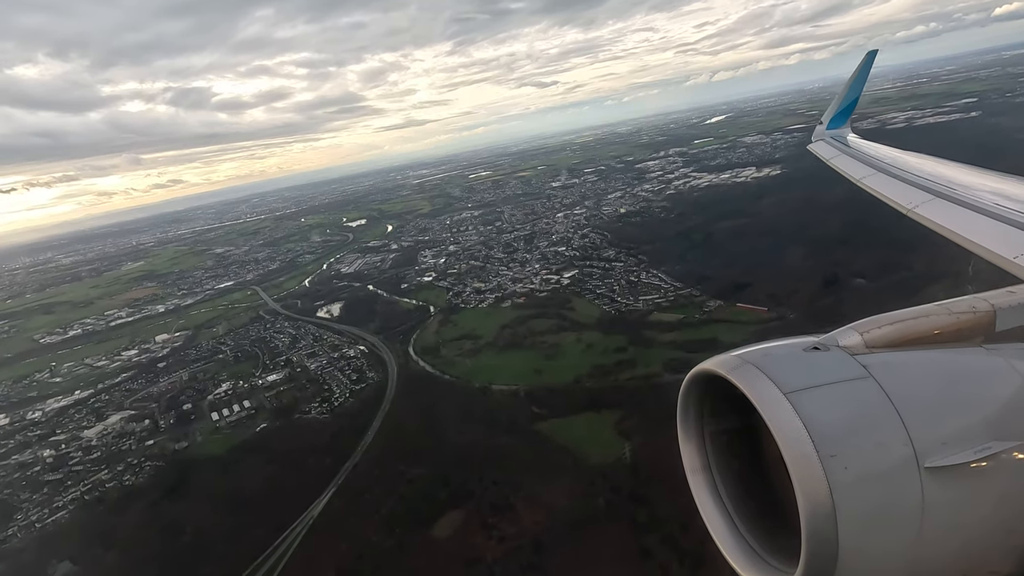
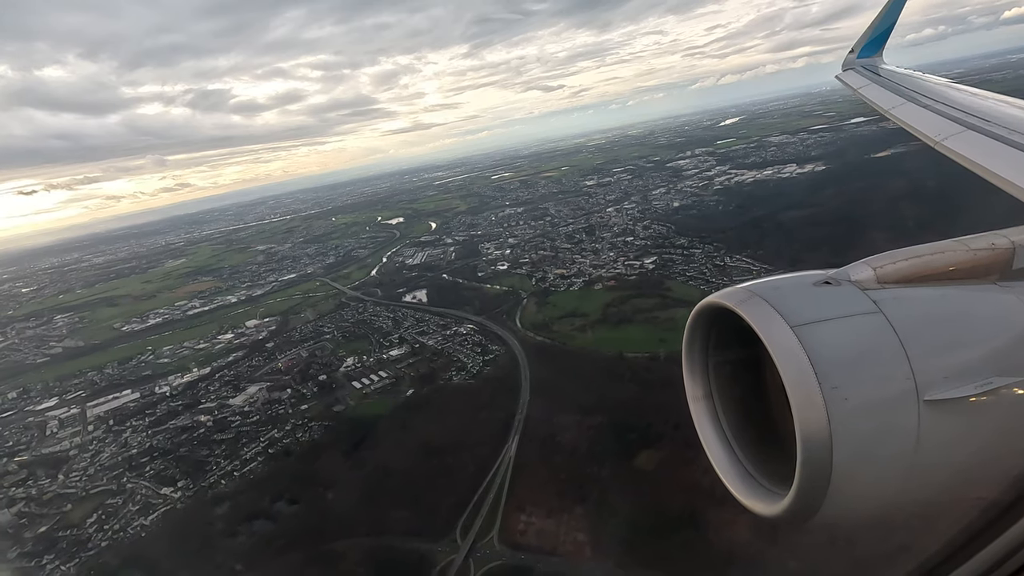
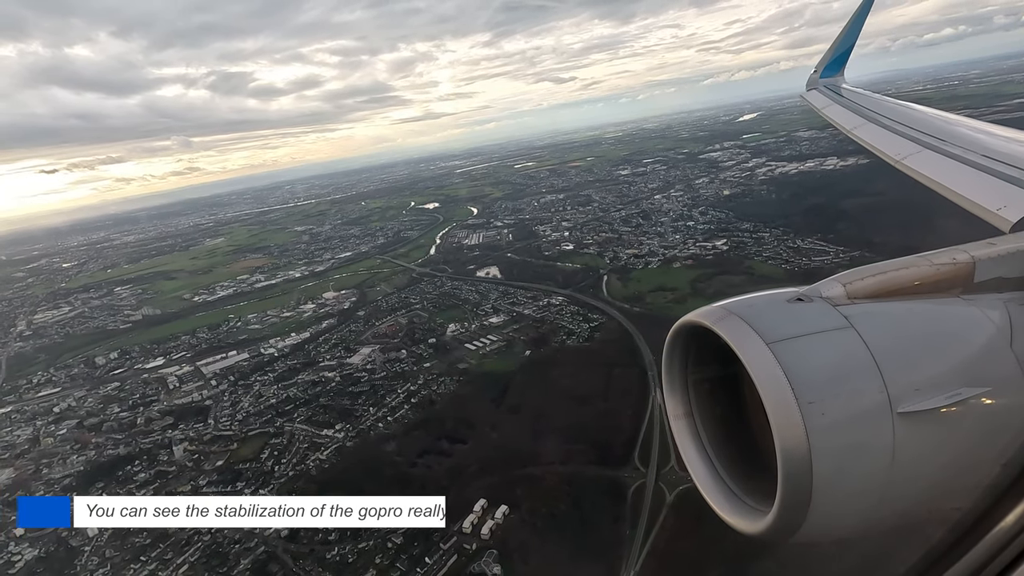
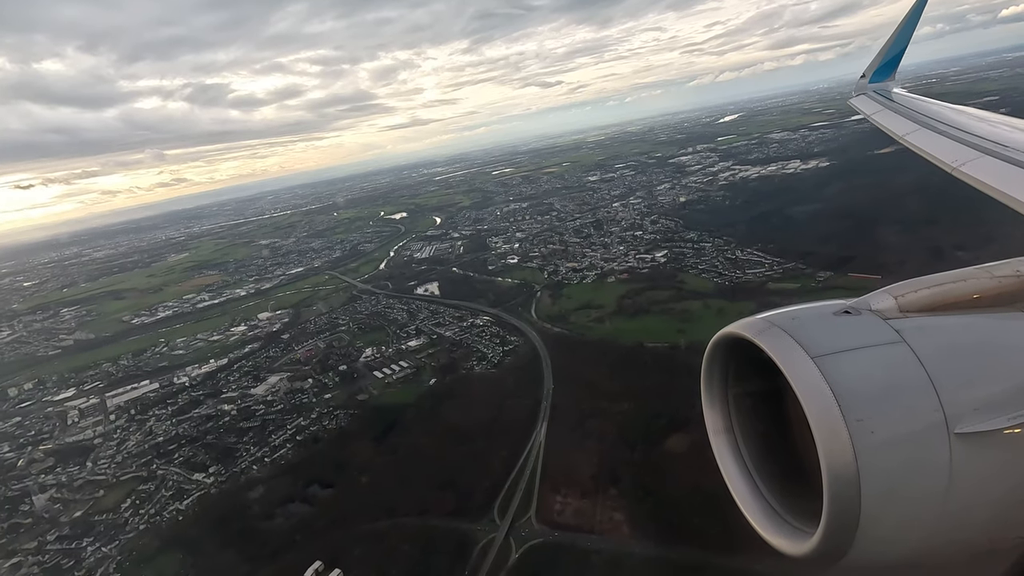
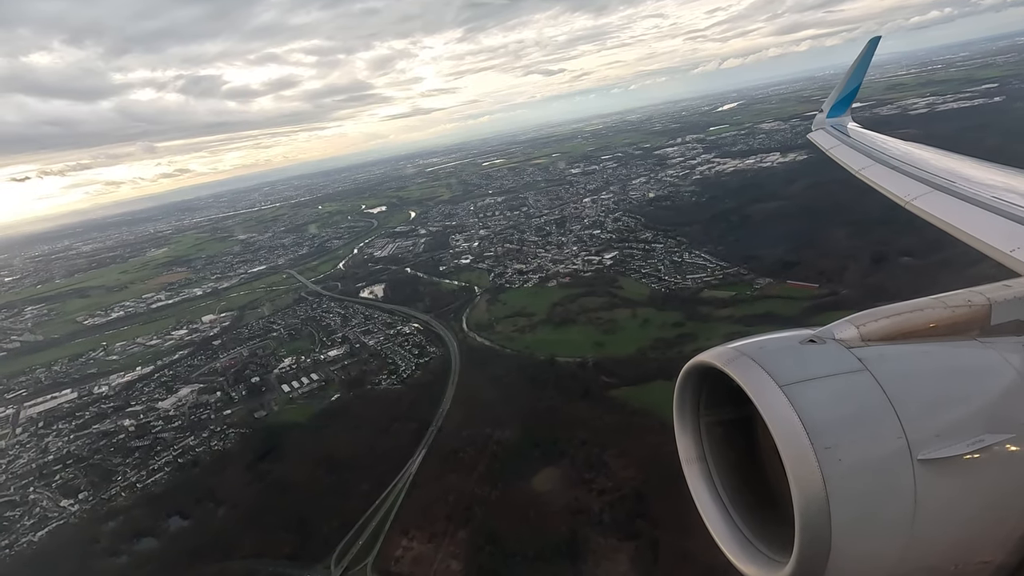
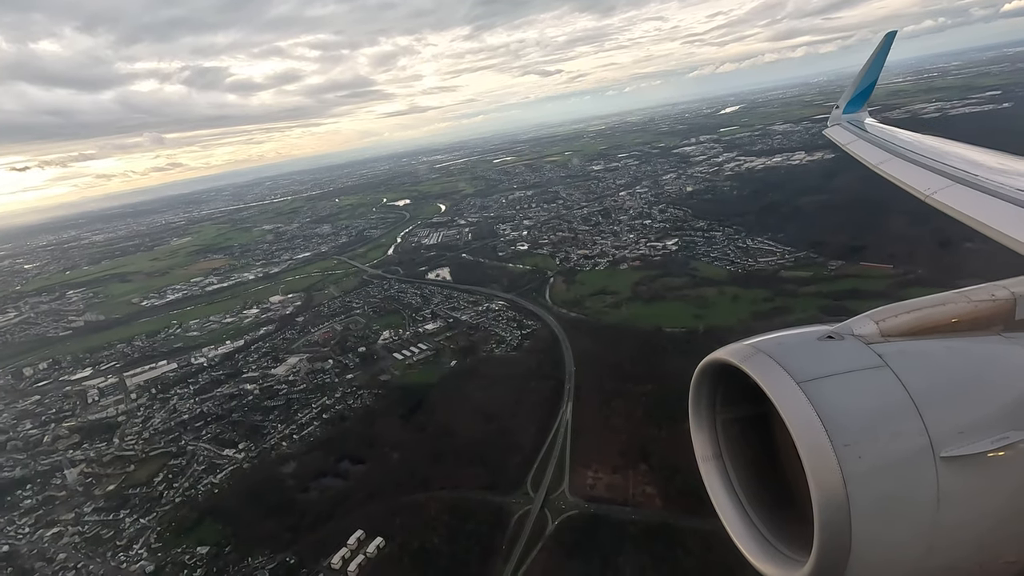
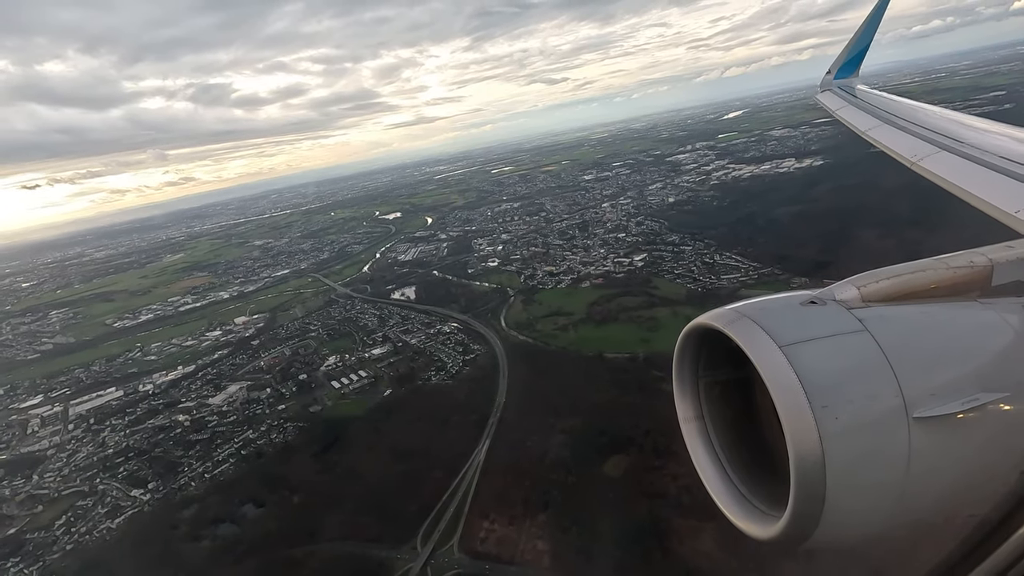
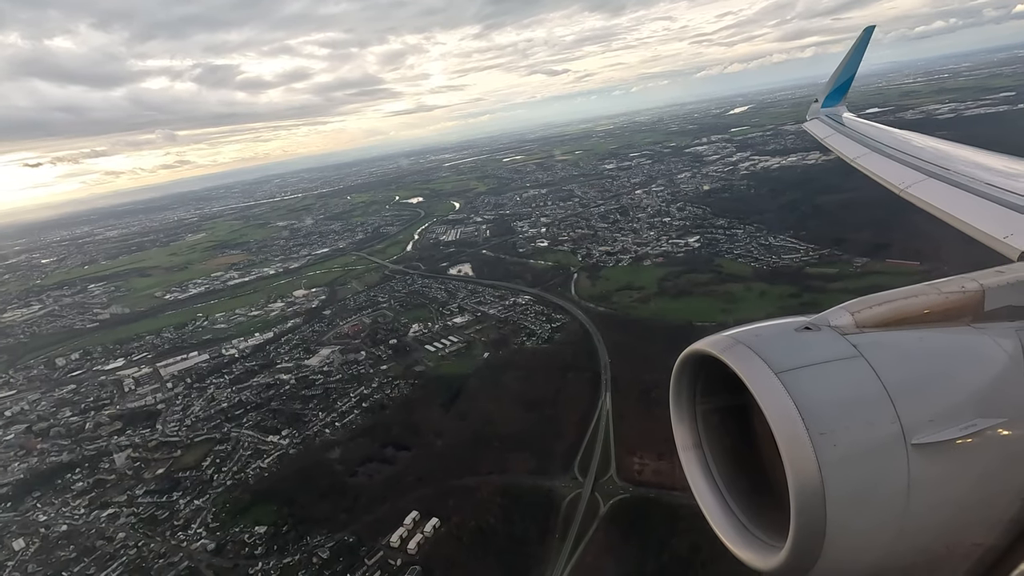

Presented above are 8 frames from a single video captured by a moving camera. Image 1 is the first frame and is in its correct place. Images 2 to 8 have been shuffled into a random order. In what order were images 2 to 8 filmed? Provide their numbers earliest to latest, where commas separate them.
5, 7, 2, 4, 6, 8, 3
